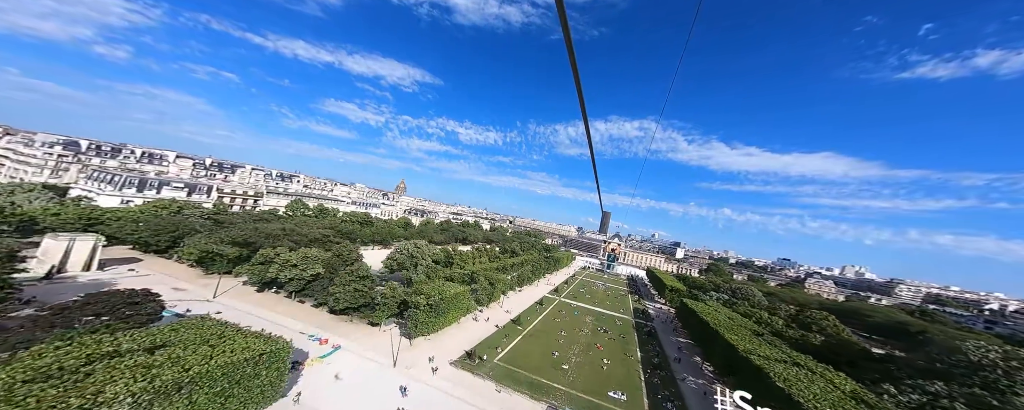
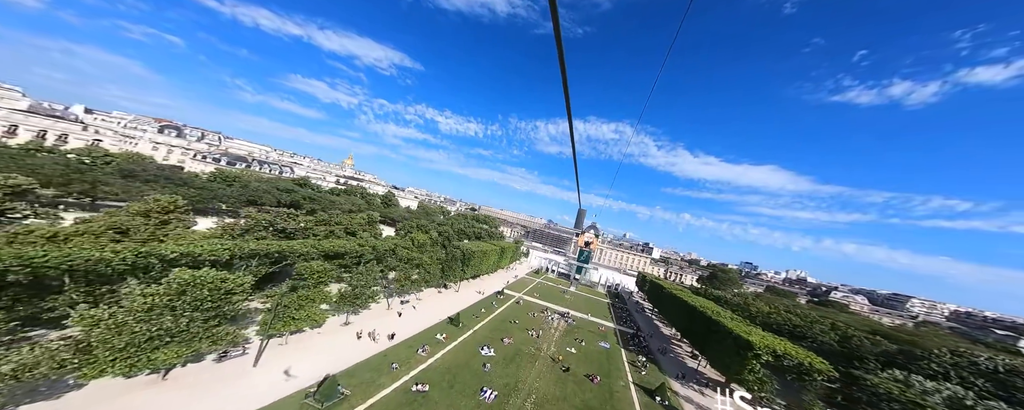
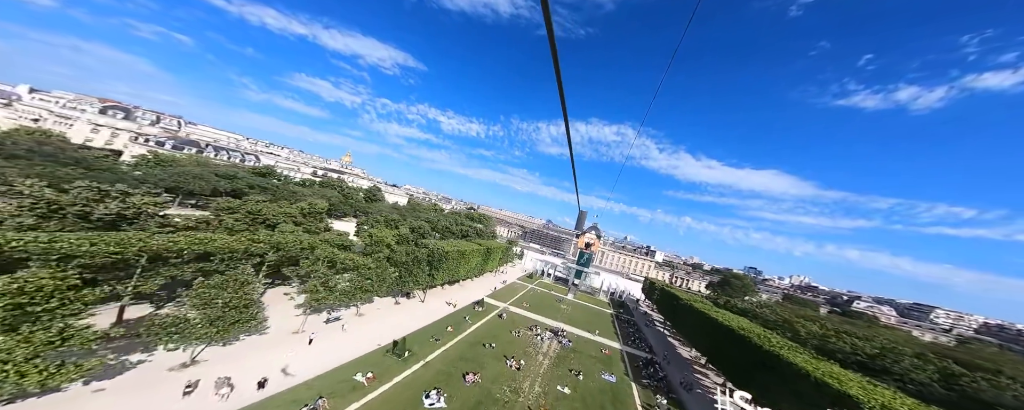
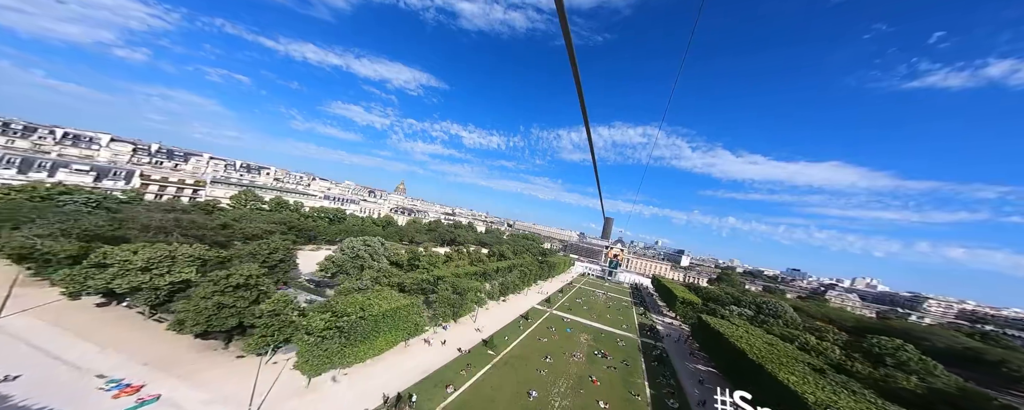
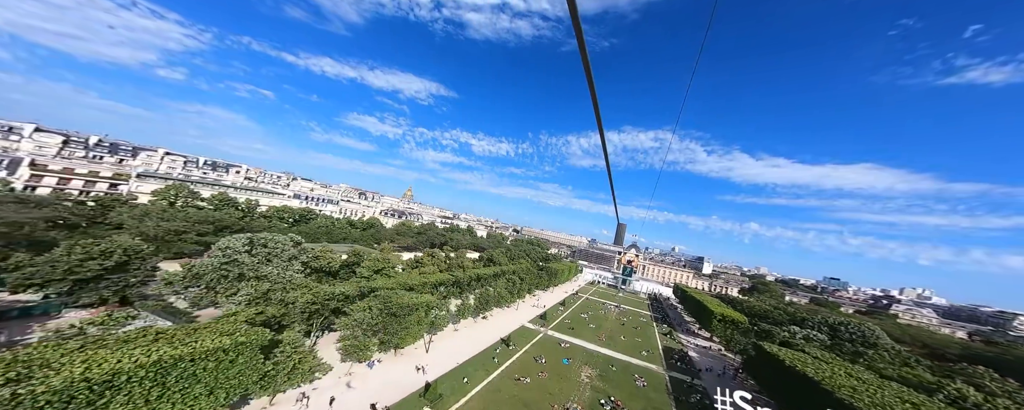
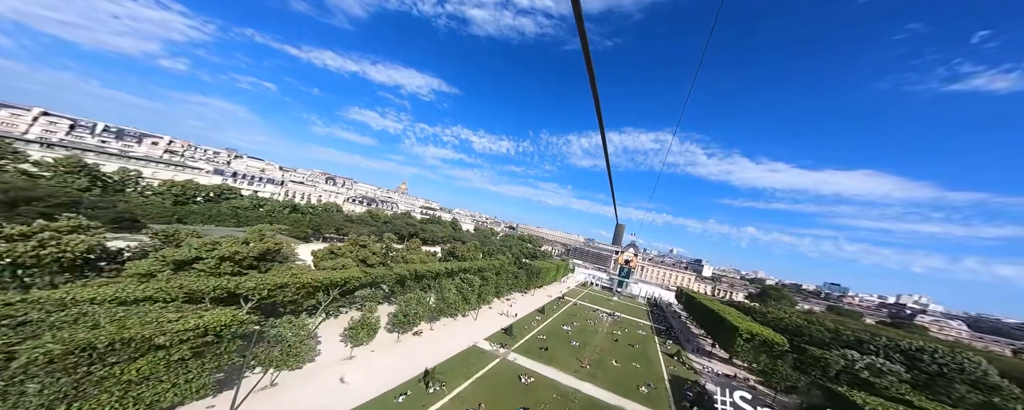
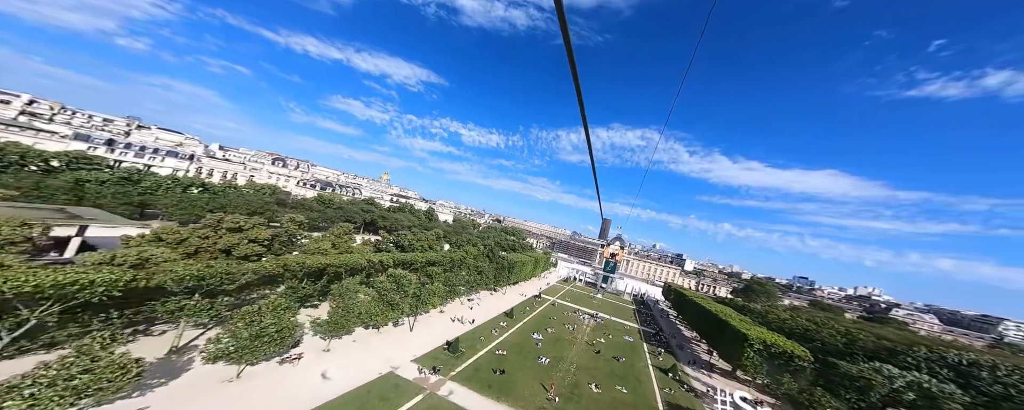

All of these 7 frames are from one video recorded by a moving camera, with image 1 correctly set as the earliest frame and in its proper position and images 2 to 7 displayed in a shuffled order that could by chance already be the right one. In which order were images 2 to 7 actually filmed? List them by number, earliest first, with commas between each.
4, 5, 6, 7, 2, 3
